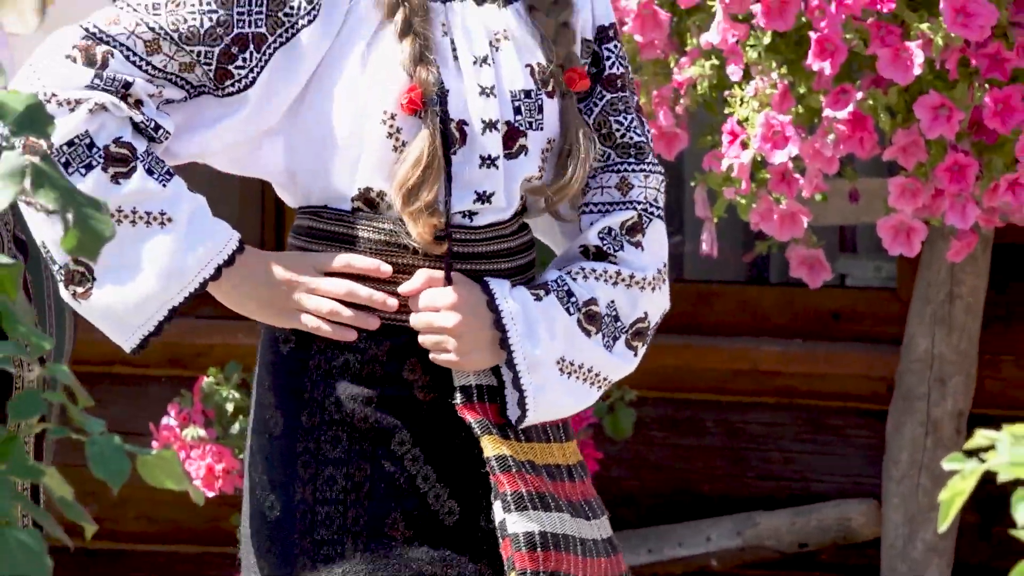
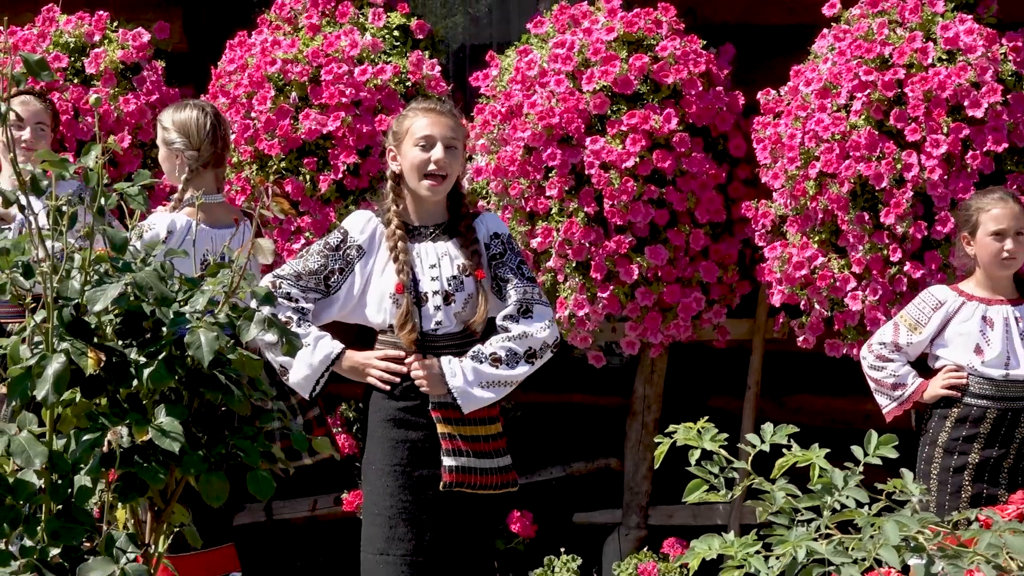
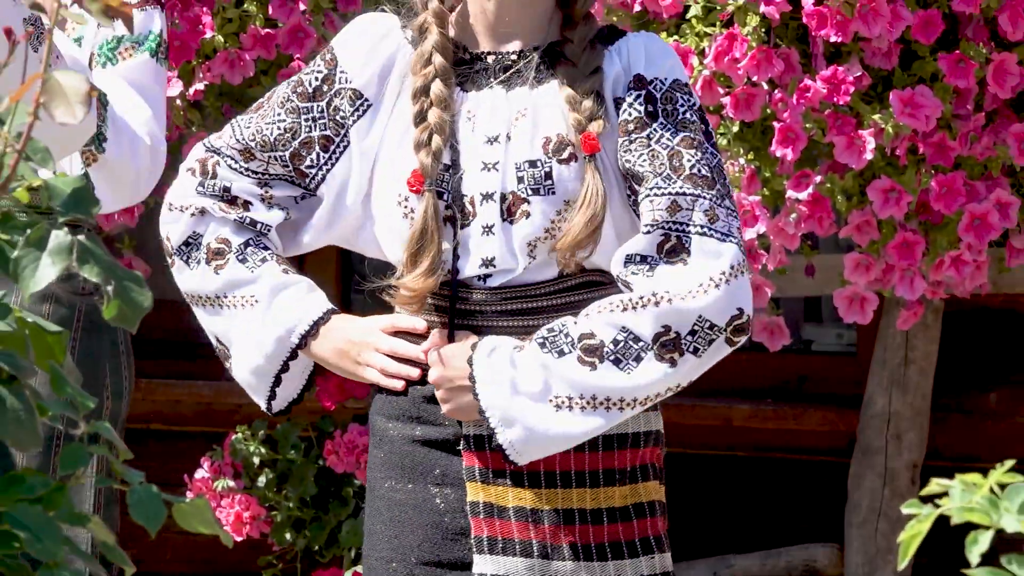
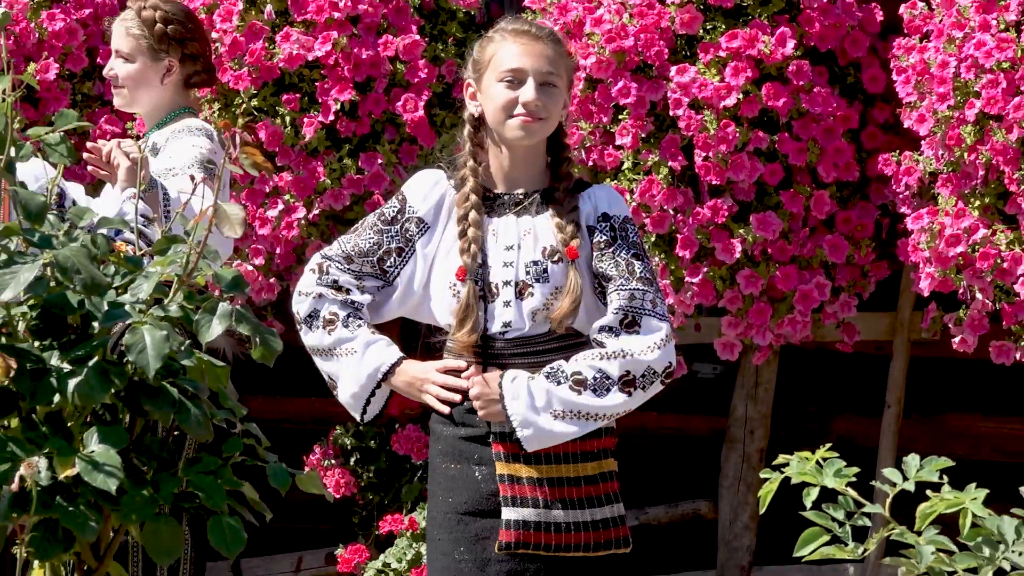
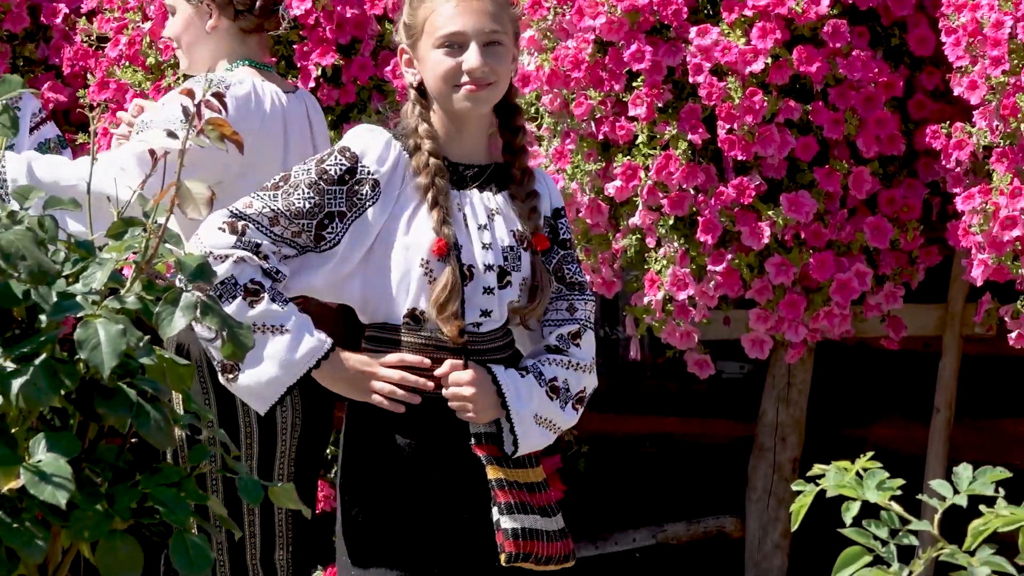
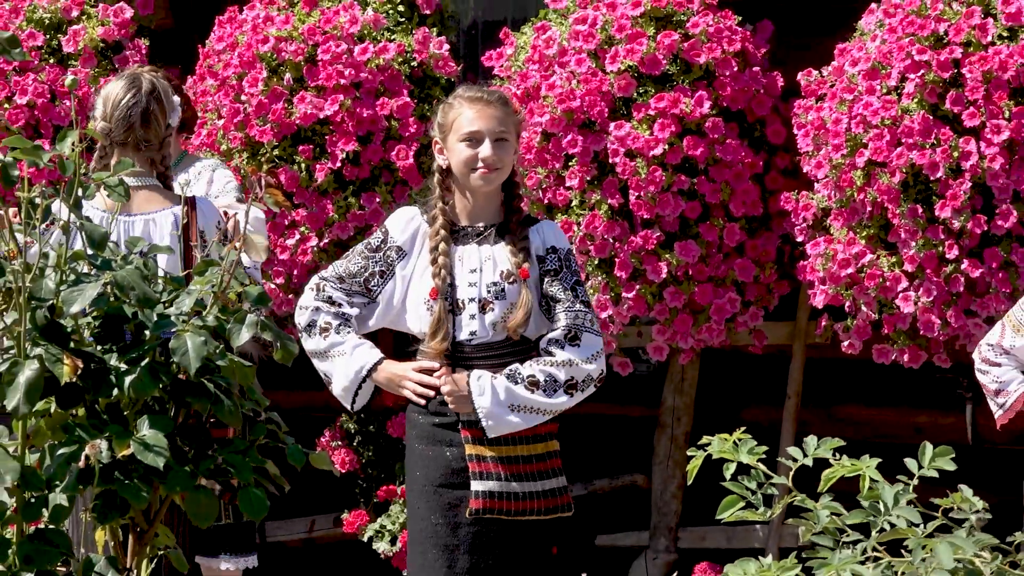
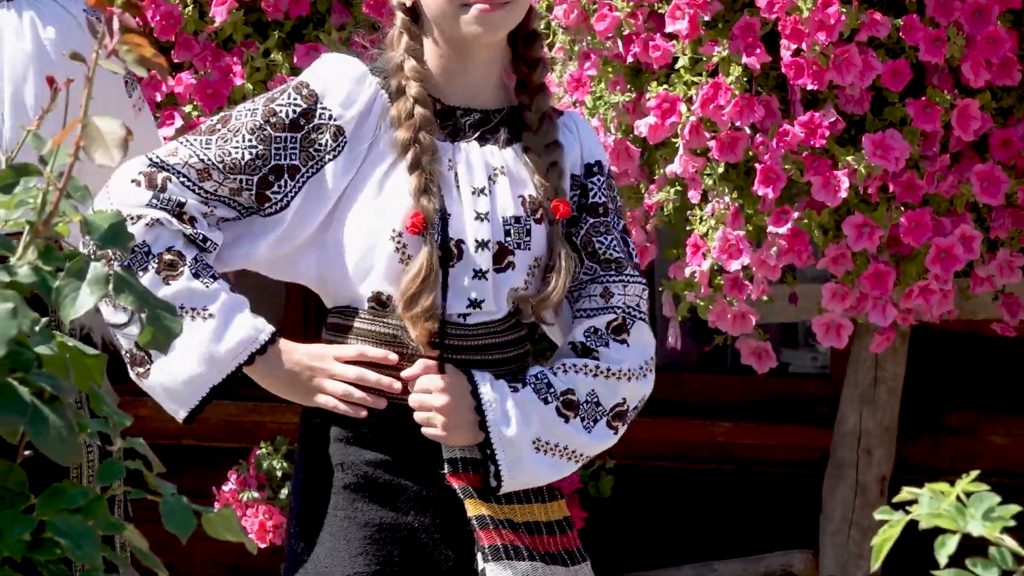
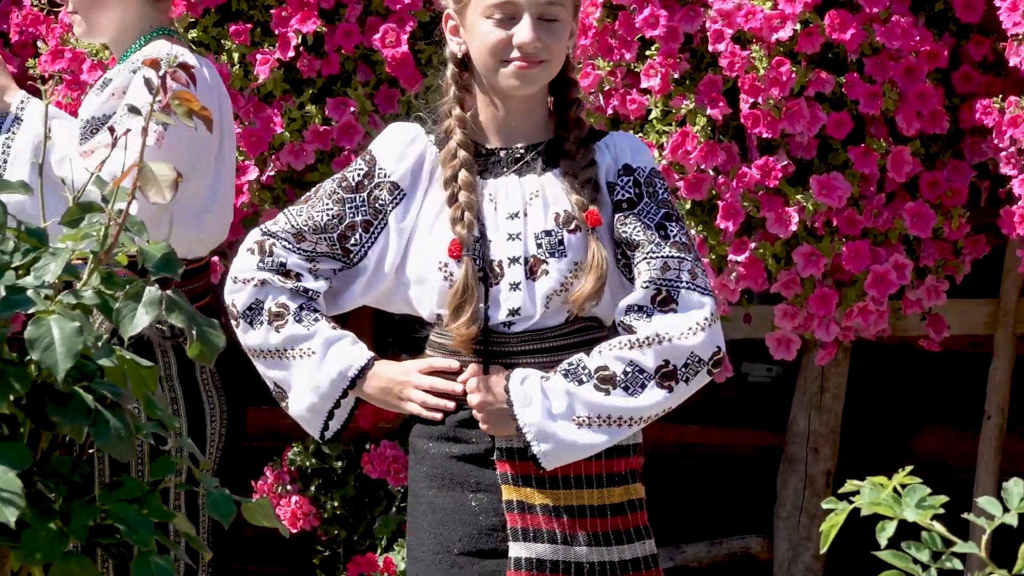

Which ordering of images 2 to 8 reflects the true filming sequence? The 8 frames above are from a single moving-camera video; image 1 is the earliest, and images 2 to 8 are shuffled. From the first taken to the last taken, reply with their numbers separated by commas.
3, 7, 8, 5, 4, 6, 2
